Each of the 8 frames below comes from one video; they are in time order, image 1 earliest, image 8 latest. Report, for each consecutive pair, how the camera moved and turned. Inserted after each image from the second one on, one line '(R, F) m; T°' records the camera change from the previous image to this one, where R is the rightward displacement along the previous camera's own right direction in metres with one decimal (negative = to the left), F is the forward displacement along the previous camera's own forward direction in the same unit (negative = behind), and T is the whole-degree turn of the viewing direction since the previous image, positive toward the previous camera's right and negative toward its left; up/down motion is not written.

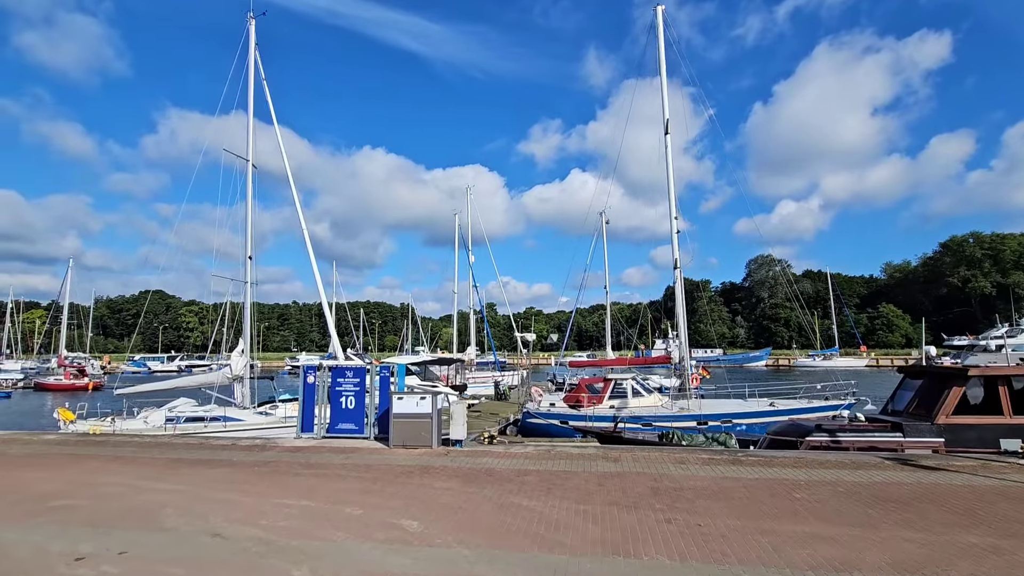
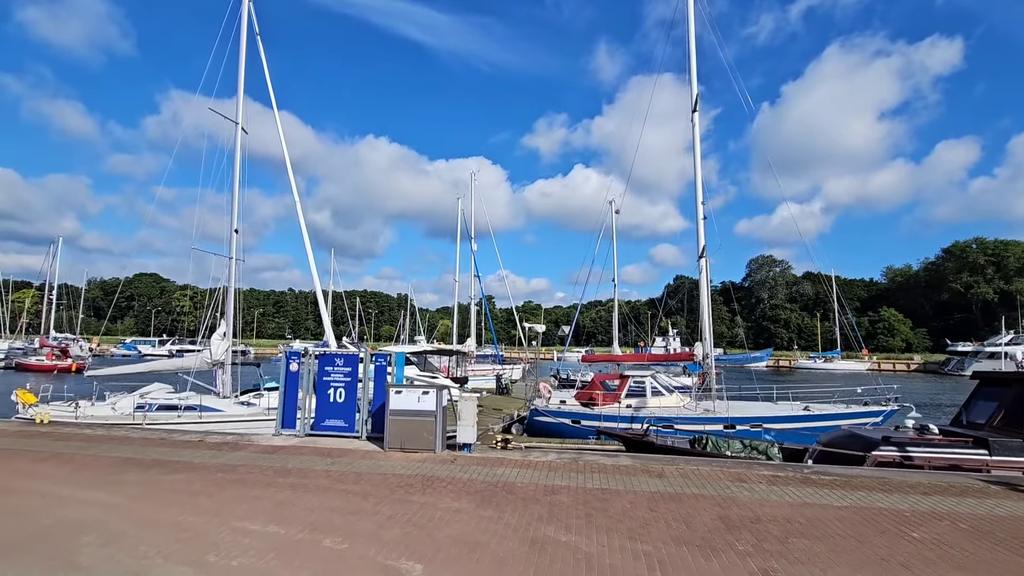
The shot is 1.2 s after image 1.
(-0.4, +1.8) m; 0°
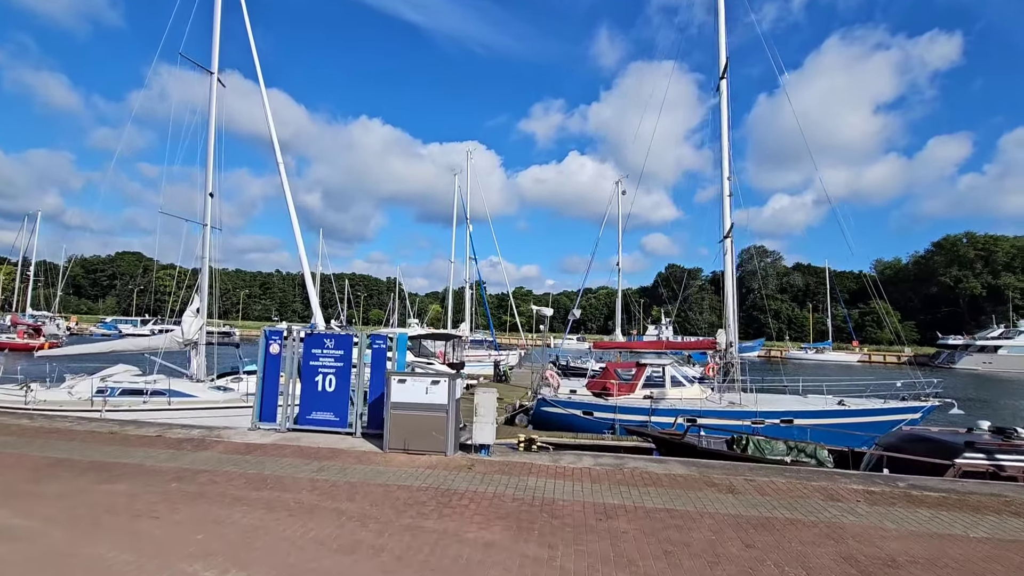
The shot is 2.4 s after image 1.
(-0.6, +1.7) m; +1°
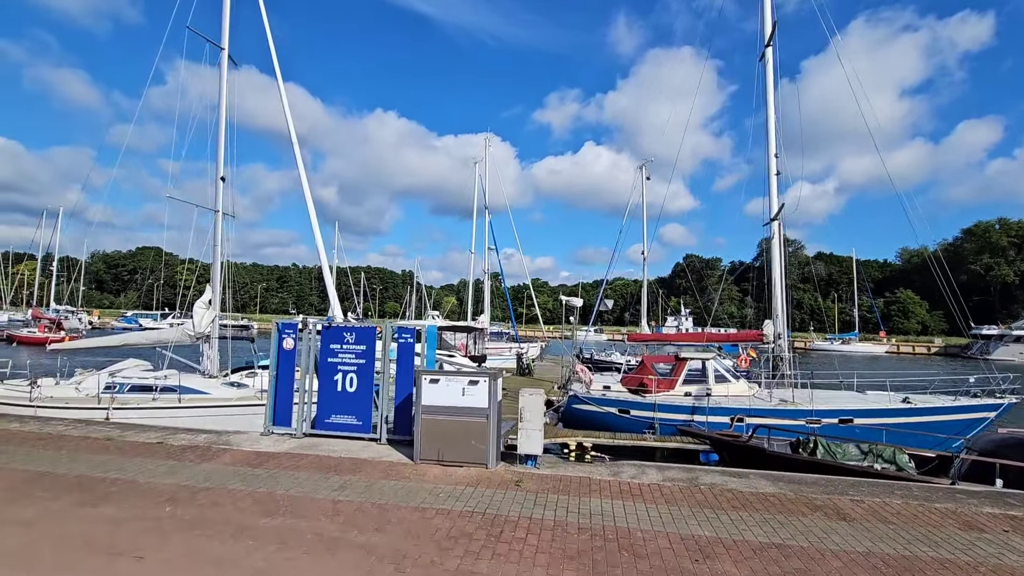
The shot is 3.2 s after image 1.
(-0.4, +1.1) m; -2°
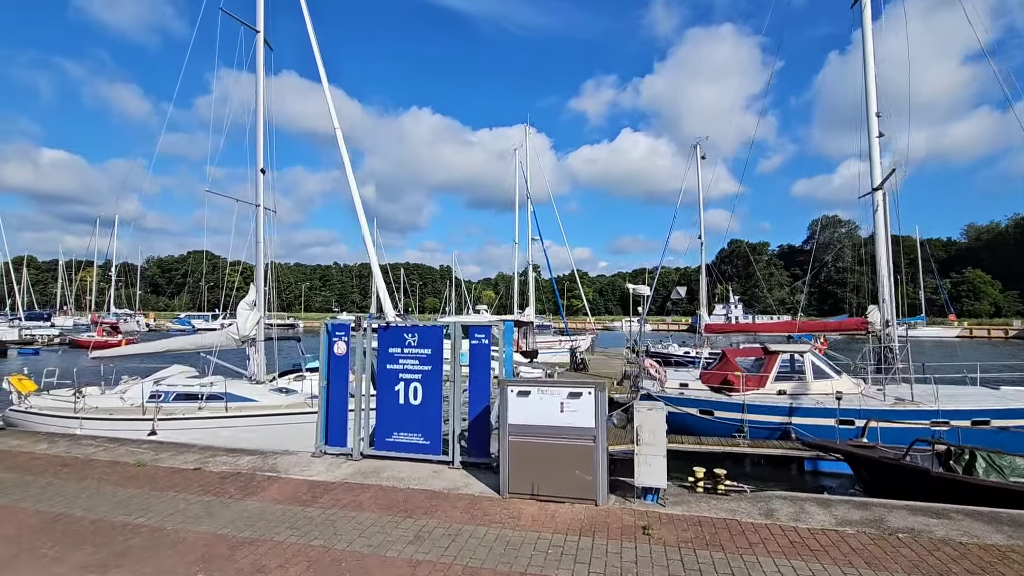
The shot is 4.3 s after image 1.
(-0.7, +1.4) m; -4°
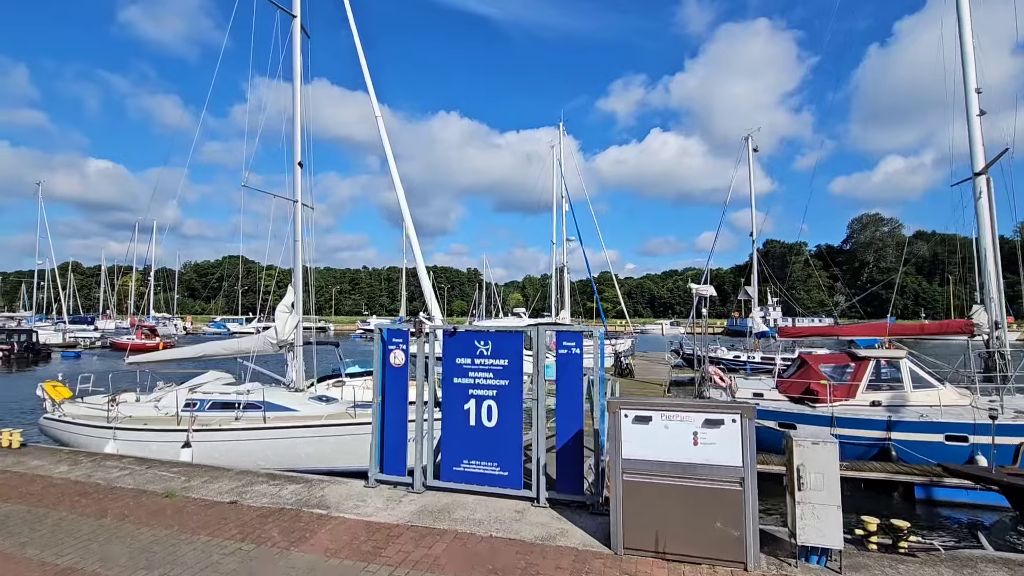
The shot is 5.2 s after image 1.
(-0.7, +1.1) m; -3°
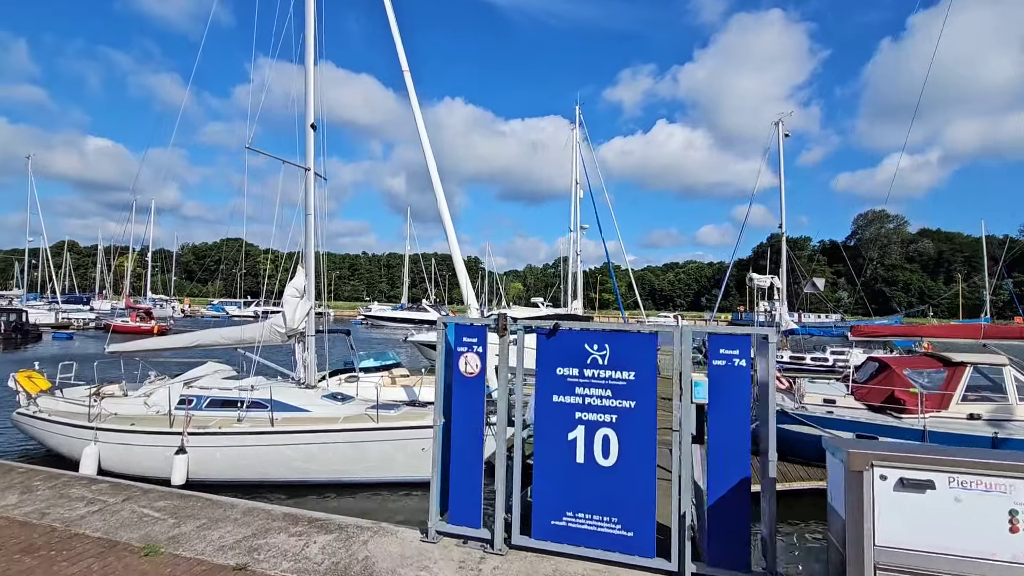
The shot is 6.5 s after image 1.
(-0.9, +1.6) m; 0°
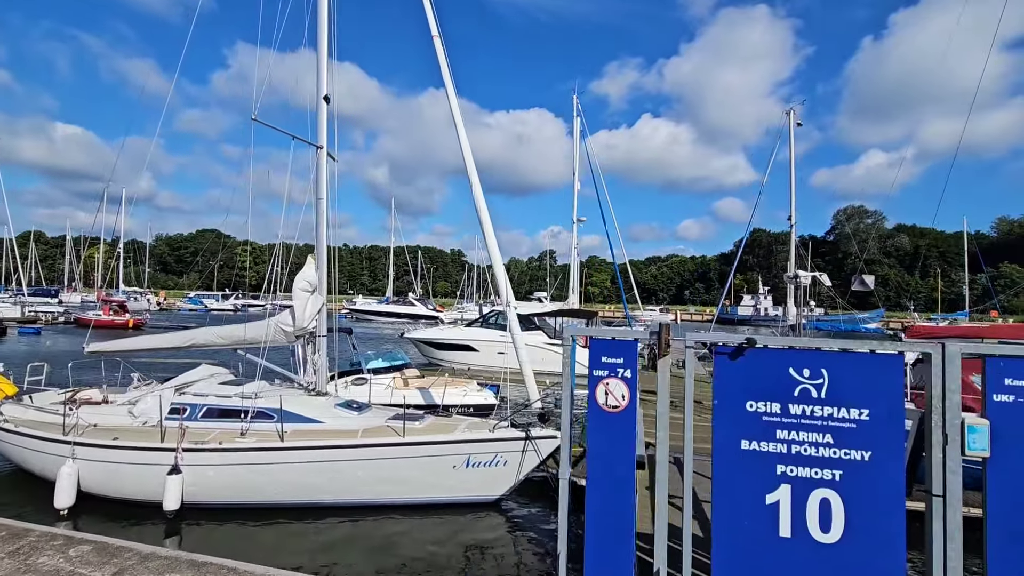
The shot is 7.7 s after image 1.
(-1.0, +1.2) m; +2°
